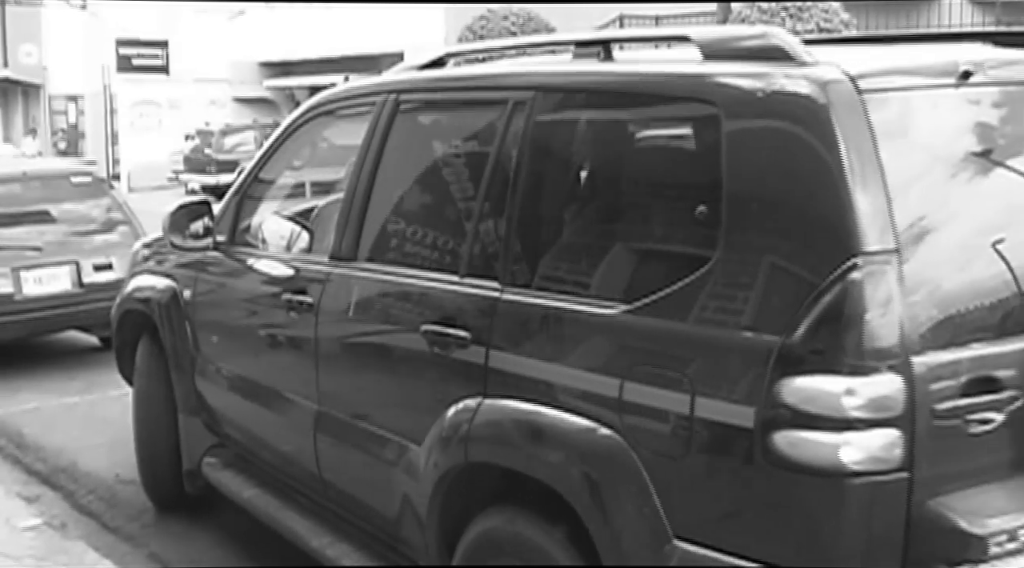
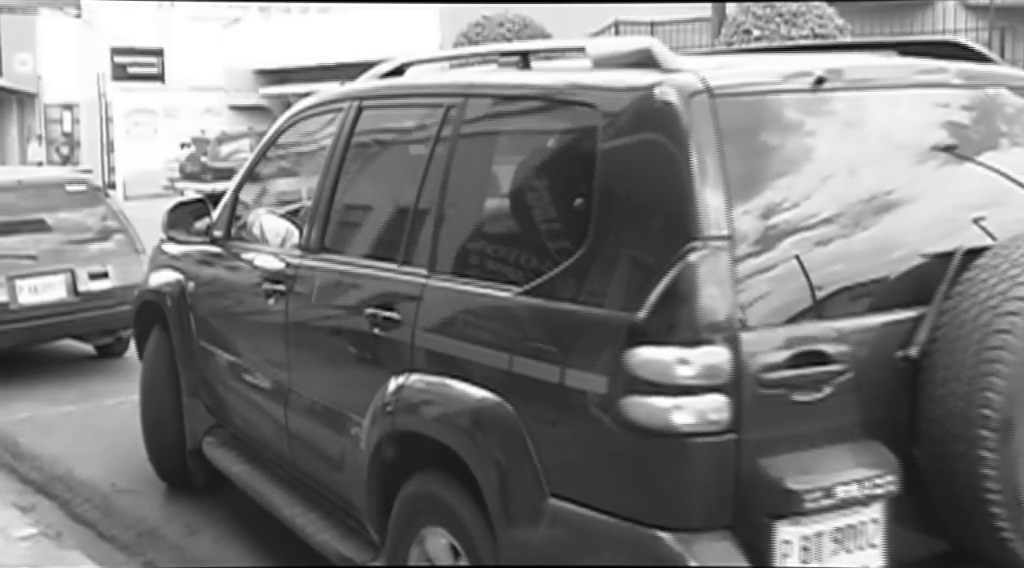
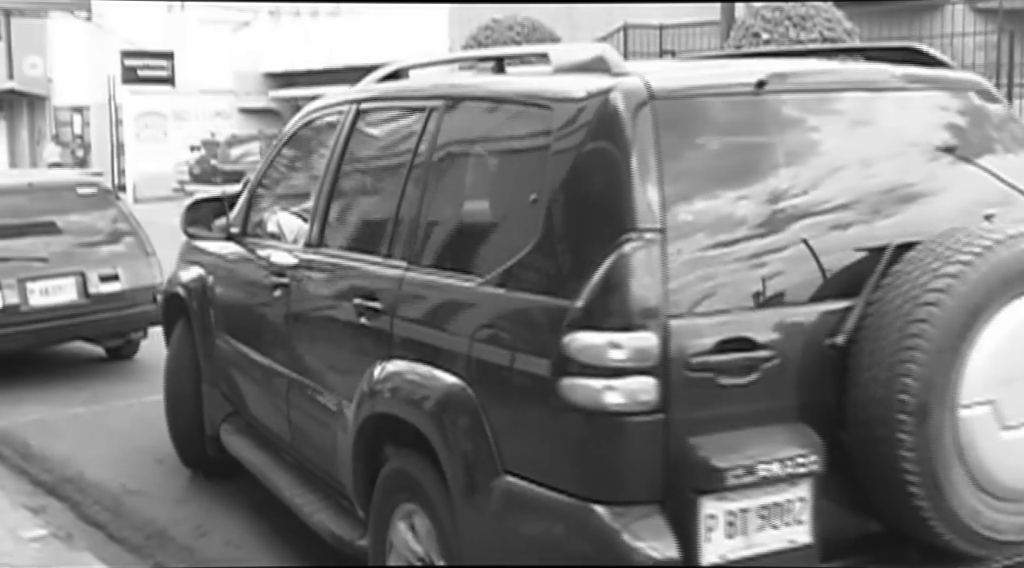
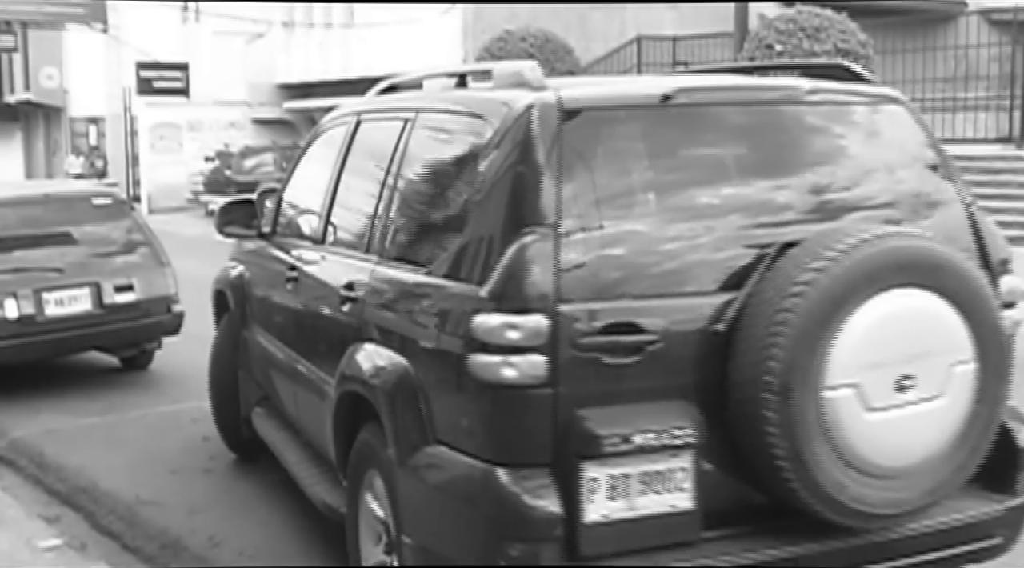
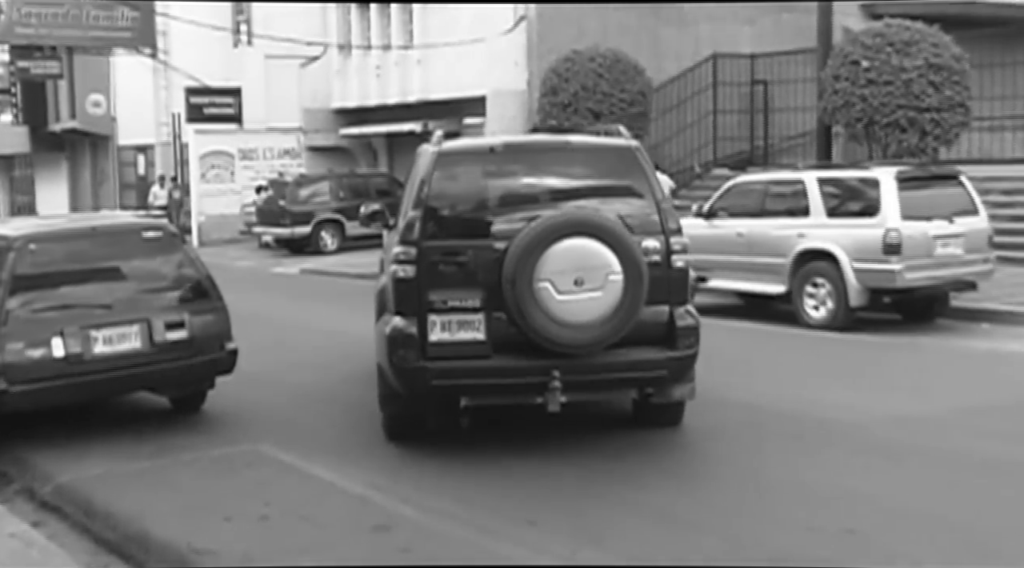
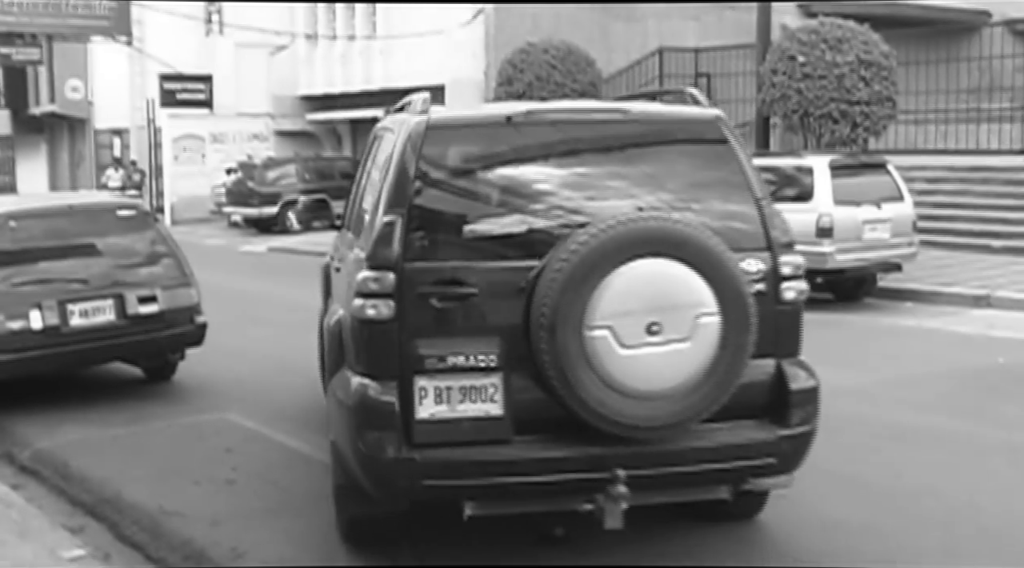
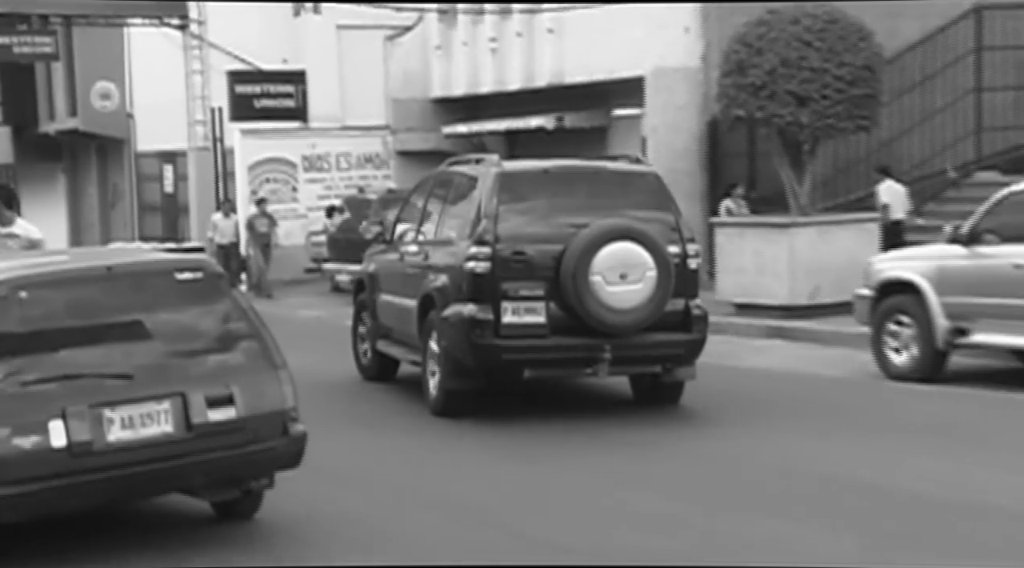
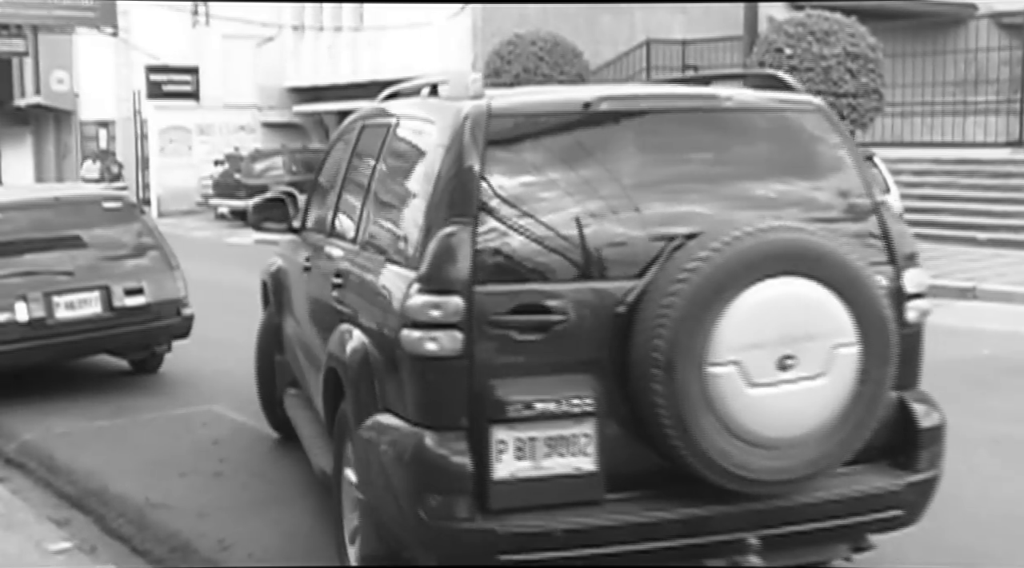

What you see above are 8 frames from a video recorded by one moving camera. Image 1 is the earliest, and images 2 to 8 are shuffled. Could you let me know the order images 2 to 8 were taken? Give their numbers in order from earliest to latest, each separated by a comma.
2, 3, 4, 8, 6, 5, 7
